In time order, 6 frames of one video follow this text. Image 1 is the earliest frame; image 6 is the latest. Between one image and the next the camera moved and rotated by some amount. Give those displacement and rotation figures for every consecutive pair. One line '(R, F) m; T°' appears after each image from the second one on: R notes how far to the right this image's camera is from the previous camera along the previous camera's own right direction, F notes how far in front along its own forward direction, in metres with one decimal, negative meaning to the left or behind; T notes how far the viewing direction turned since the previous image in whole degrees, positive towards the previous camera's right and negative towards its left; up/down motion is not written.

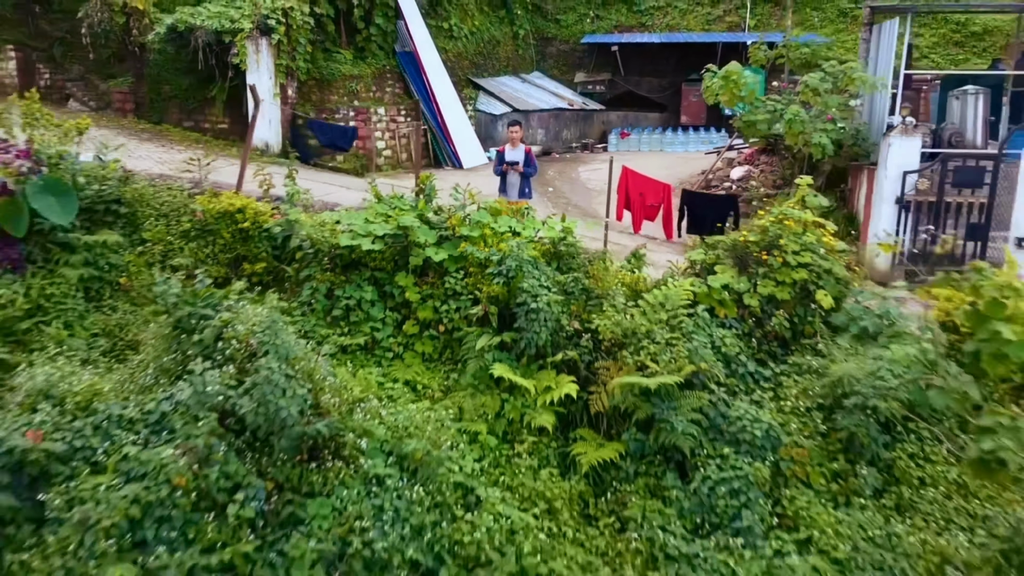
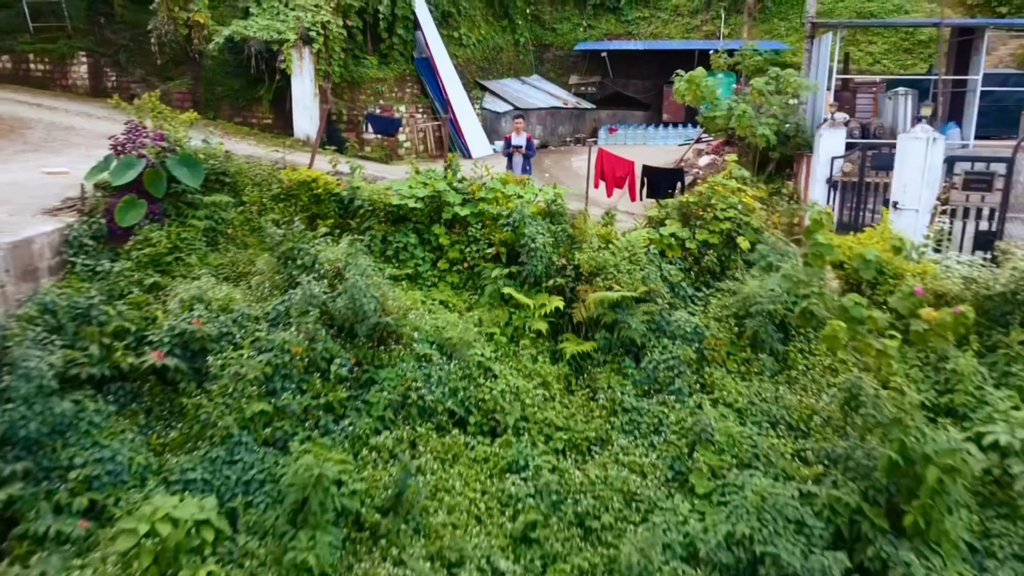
(0.0, -1.5) m; 0°
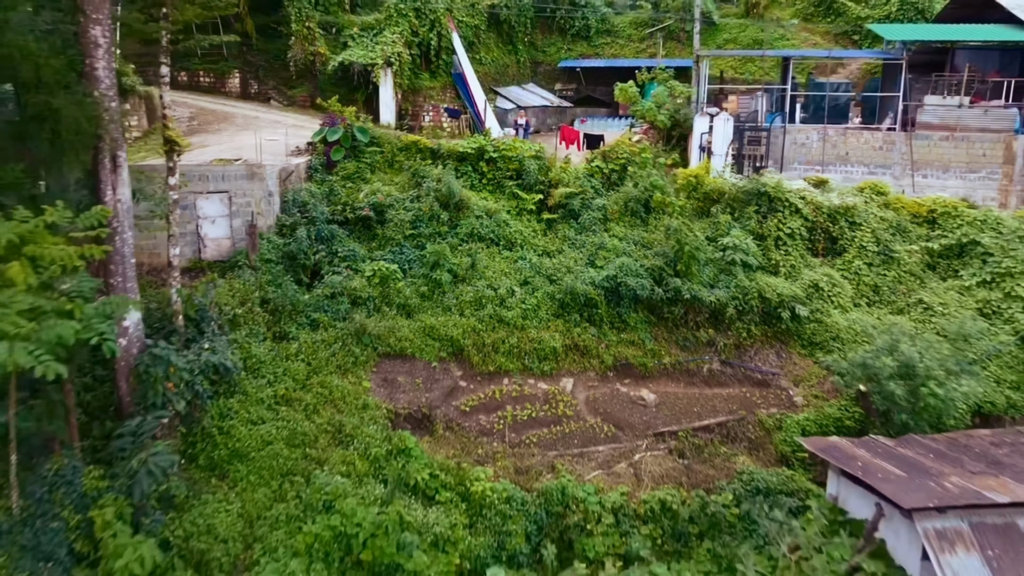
(-0.1, -5.7) m; 0°
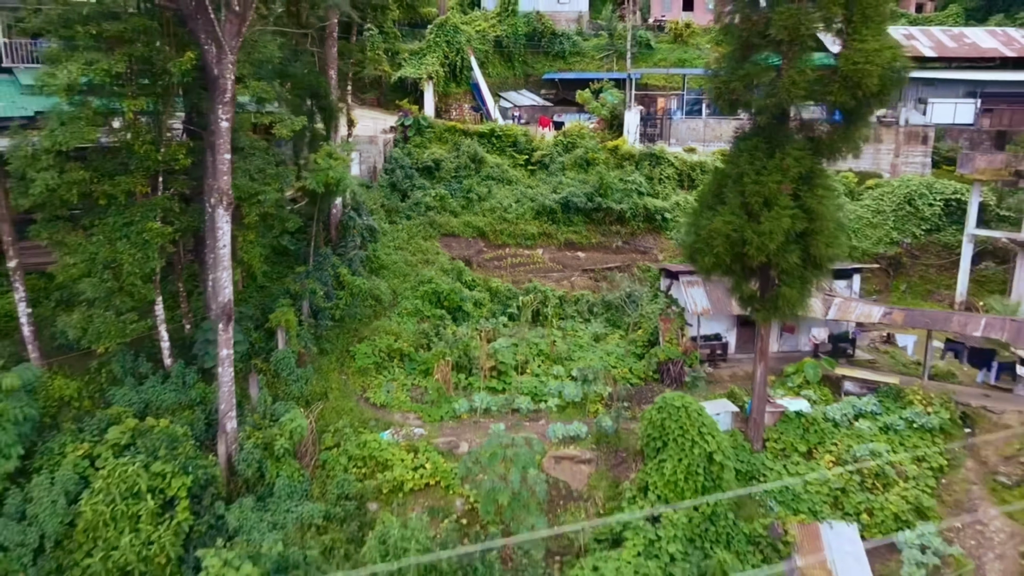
(0.0, -8.2) m; 0°
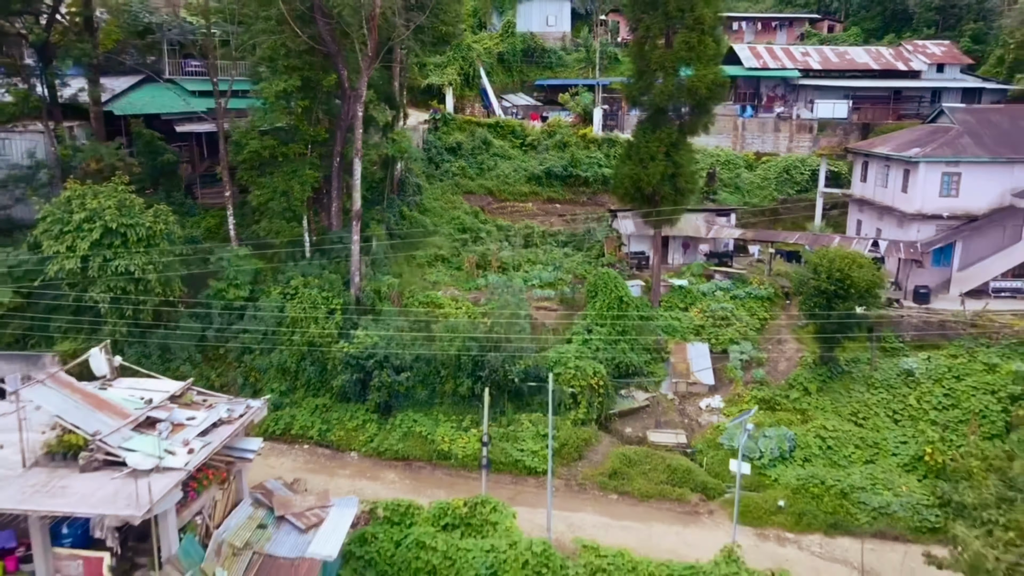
(0.0, -8.0) m; 0°
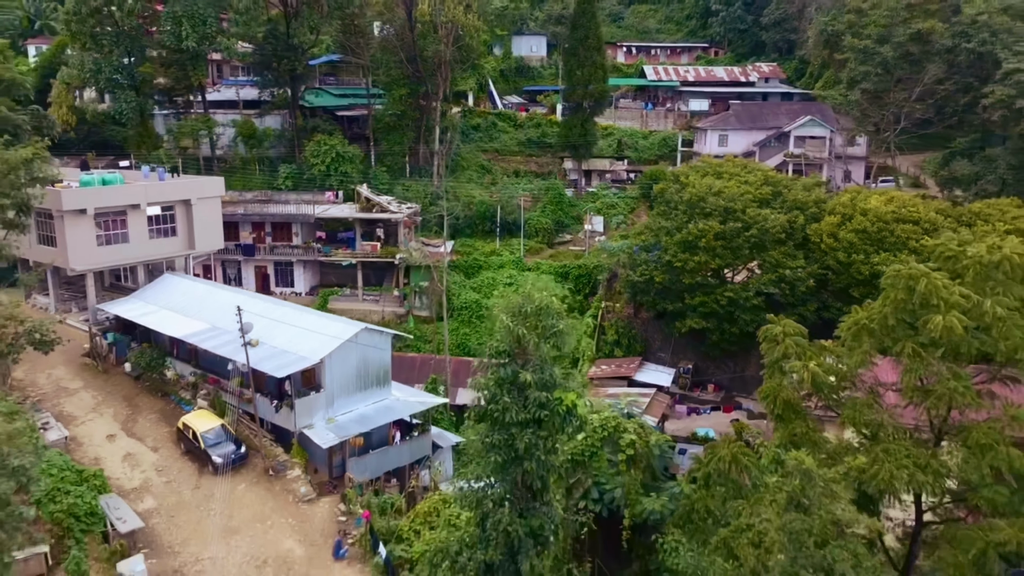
(0.0, -20.0) m; 0°
